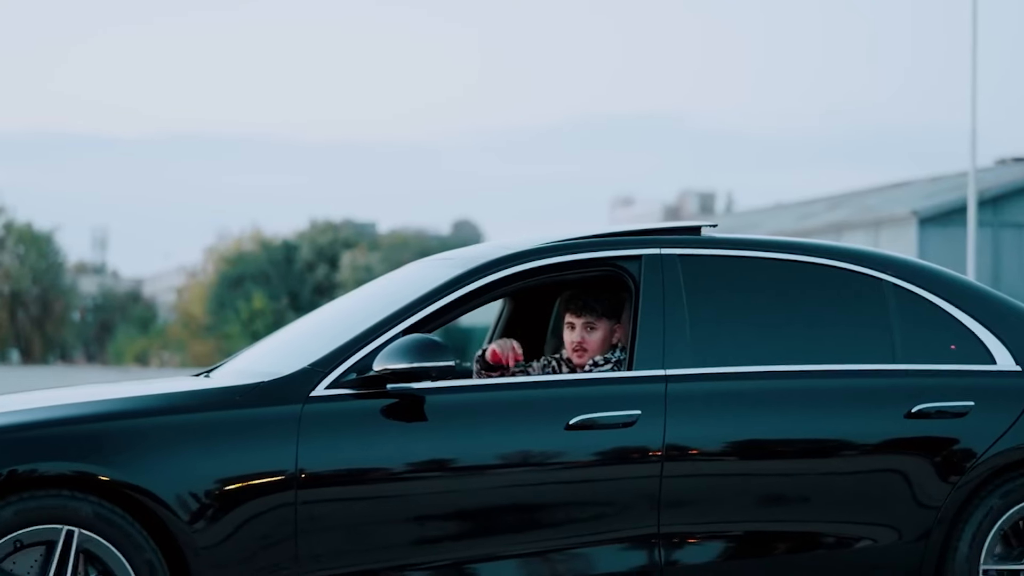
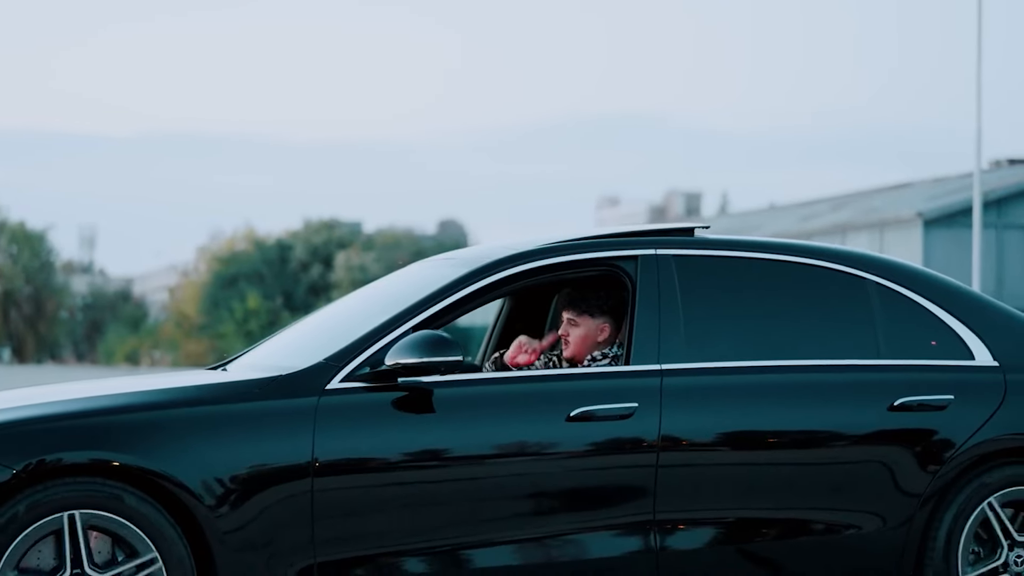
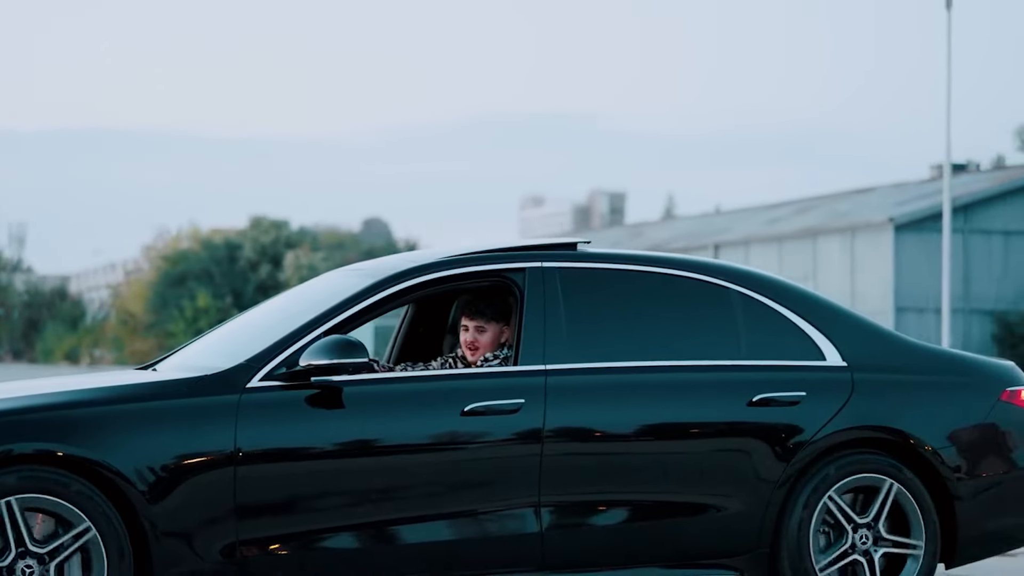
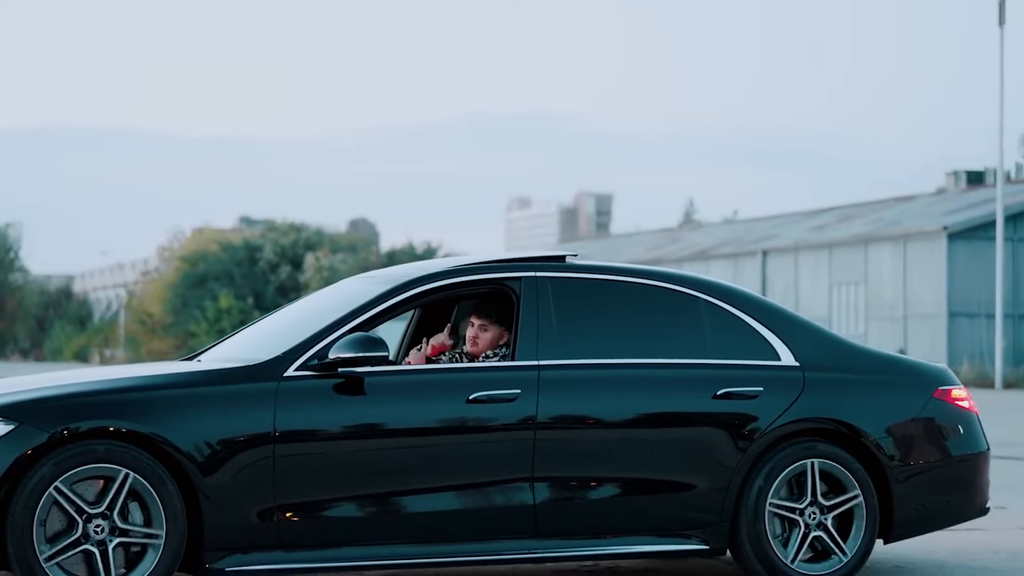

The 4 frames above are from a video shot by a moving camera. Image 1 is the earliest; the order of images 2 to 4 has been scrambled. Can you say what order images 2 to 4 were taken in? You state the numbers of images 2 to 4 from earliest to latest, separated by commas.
2, 3, 4
